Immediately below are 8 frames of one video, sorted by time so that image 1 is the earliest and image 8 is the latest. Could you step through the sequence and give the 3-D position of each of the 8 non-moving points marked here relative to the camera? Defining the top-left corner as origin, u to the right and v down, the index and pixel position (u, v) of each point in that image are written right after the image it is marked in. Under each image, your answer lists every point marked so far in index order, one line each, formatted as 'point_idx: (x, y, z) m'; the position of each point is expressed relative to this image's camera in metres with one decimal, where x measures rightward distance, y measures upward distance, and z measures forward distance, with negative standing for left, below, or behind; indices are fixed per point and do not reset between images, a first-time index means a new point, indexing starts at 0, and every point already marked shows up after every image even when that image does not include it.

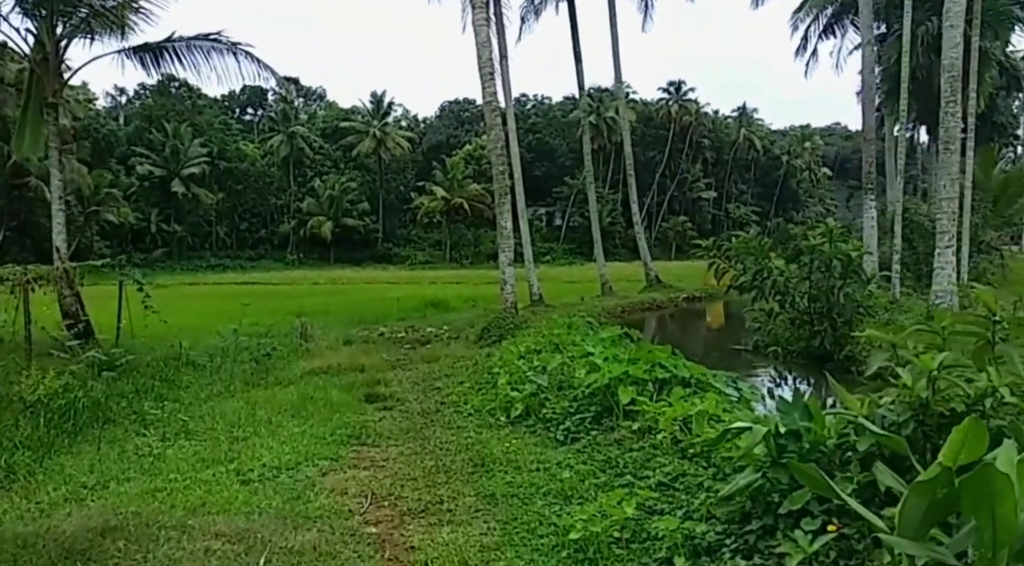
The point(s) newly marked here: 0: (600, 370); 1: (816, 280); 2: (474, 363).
0: (+0.7, -0.7, +8.1) m
1: (+4.0, 0.0, +12.9) m
2: (-0.5, -1.1, +12.7) m
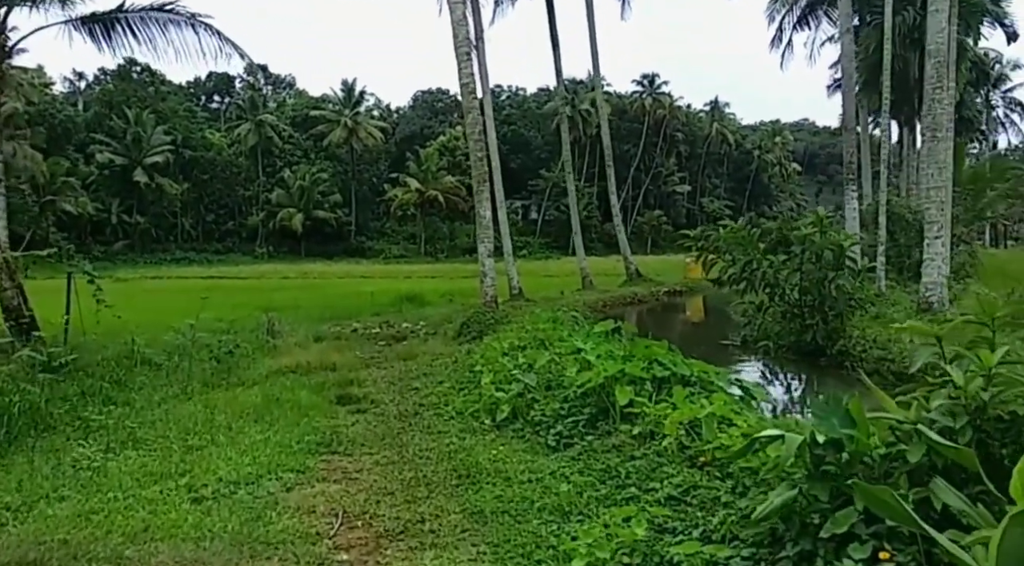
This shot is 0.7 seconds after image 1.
0: (+0.6, -0.7, +7.4) m
1: (+3.8, +0.2, +12.2) m
2: (-0.7, -1.0, +12.0) m
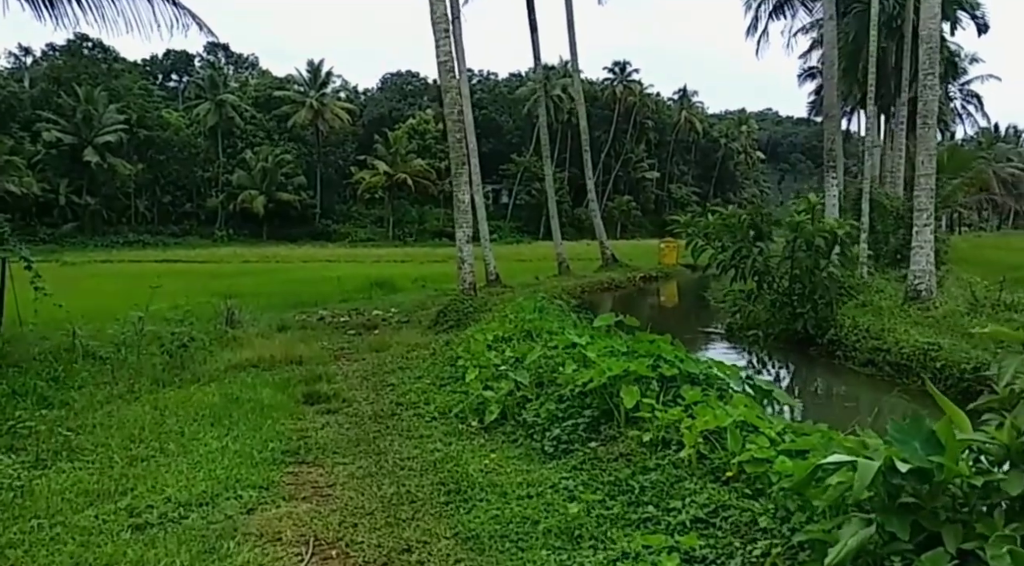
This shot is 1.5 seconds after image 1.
0: (+0.6, -0.6, +6.6) m
1: (+3.5, +0.3, +11.6) m
2: (-0.9, -0.8, +11.2) m
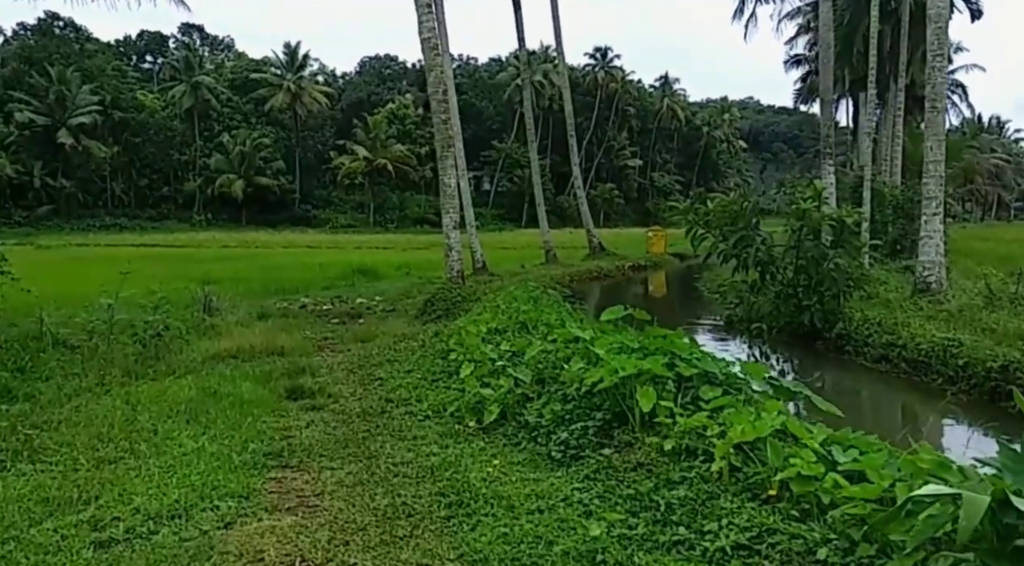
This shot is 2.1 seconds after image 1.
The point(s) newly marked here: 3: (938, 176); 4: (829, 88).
0: (+0.6, -0.5, +6.1) m
1: (+3.5, +0.4, +11.1) m
2: (-1.0, -0.7, +10.7) m
3: (+5.1, +1.3, +11.3) m
4: (+6.3, +4.0, +18.6) m
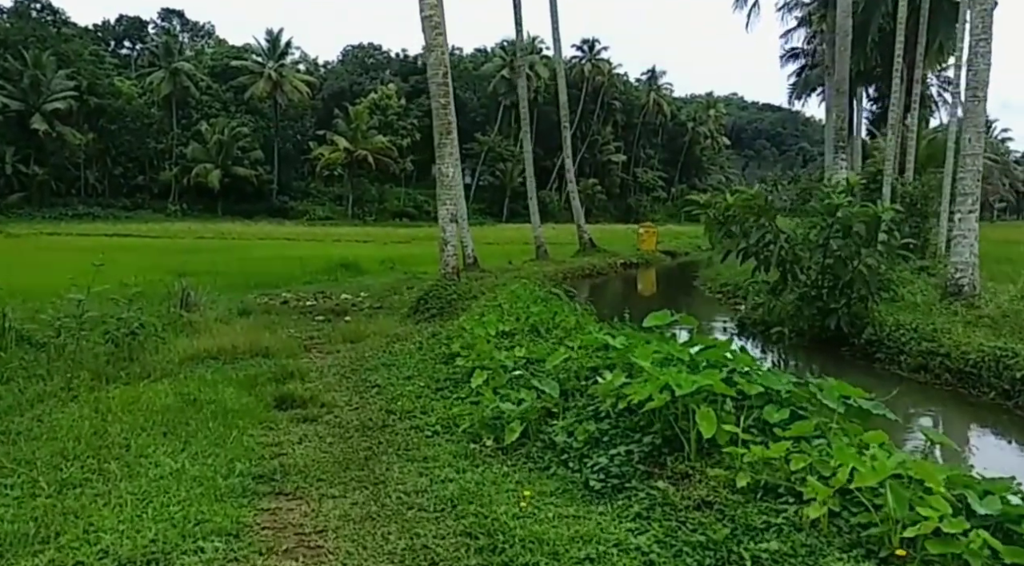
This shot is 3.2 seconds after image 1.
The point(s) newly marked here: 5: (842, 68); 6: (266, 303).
0: (+0.7, -0.5, +5.4) m
1: (+3.5, +0.4, +10.4) m
2: (-1.0, -0.7, +9.9) m
3: (+5.2, +1.2, +10.7) m
4: (+6.3, +4.0, +17.9) m
5: (+6.2, +4.1, +18.0) m
6: (-4.0, -0.3, +15.5) m
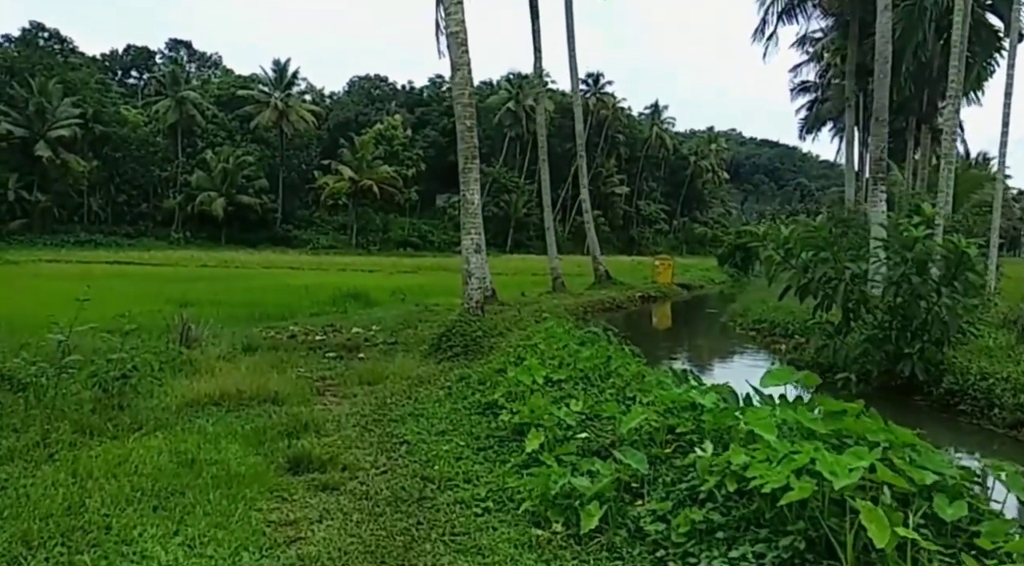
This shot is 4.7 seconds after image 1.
0: (+1.1, -0.7, +4.3) m
1: (+3.9, 0.0, +9.3) m
2: (-0.6, -1.0, +8.8) m
3: (+5.6, +0.8, +9.6) m
4: (+6.7, +3.3, +16.9) m
5: (+6.7, +3.4, +17.0) m
6: (-3.7, -0.8, +14.4) m
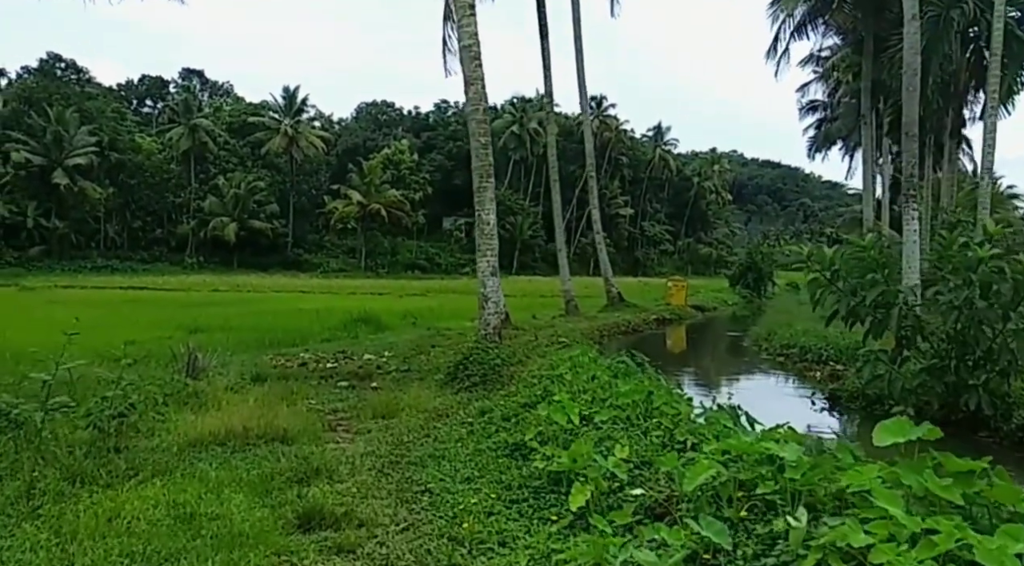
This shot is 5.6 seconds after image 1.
0: (+1.3, -0.9, +3.6) m
1: (+4.1, -0.2, +8.6) m
2: (-0.3, -1.3, +8.0) m
3: (+5.8, +0.6, +8.9) m
4: (+7.0, +2.9, +16.3) m
5: (+6.9, +3.0, +16.4) m
6: (-3.4, -1.2, +13.7) m
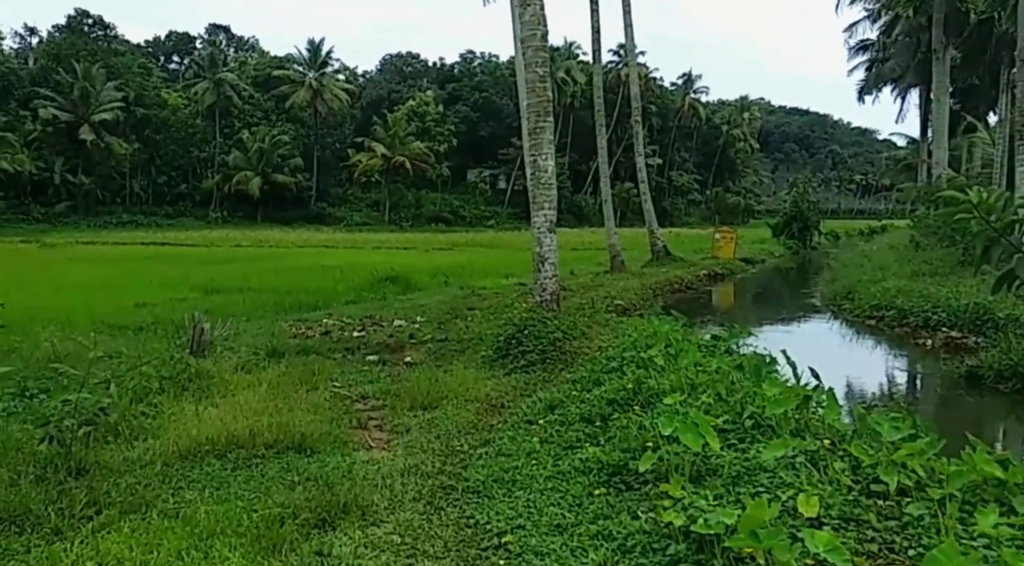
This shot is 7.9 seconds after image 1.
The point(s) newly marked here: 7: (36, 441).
0: (+1.7, -0.8, +1.6) m
1: (+4.7, +0.1, +6.6) m
2: (+0.2, -1.0, +6.2) m
3: (+6.4, +0.9, +6.7) m
4: (+7.7, +3.6, +14.0) m
5: (+7.7, +3.8, +14.1) m
6: (-2.7, -0.7, +11.9) m
7: (-2.9, -0.9, +5.8) m
